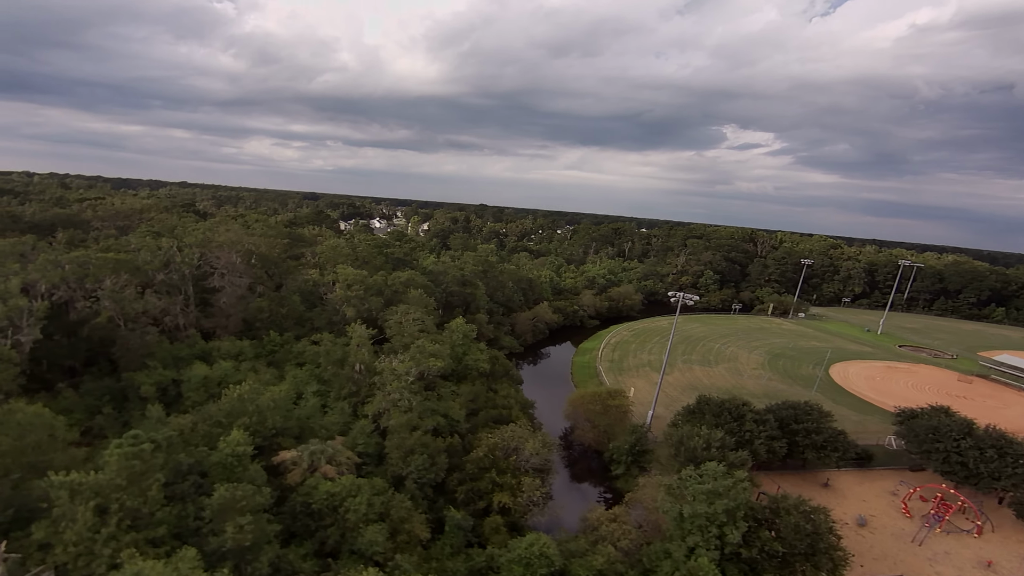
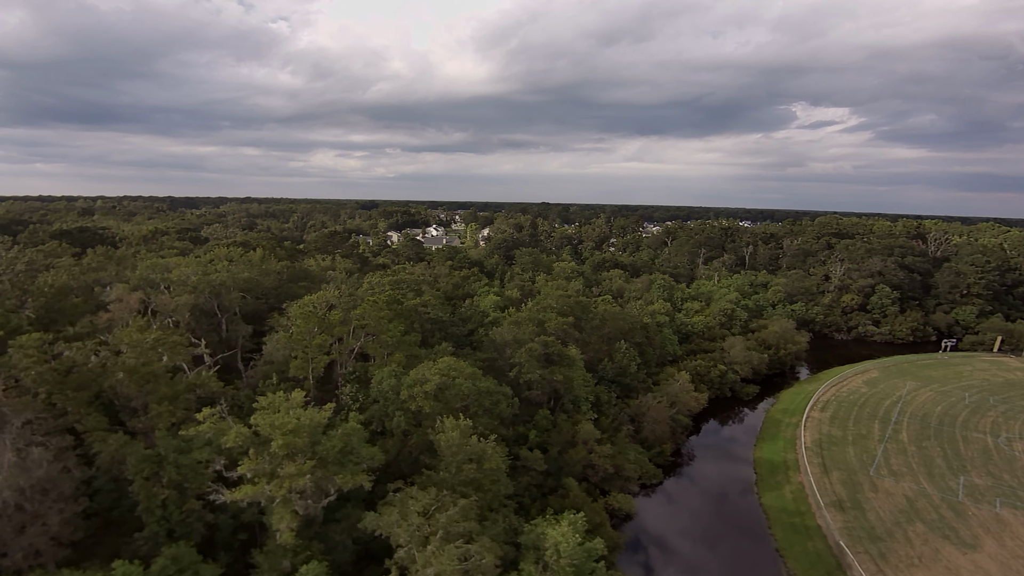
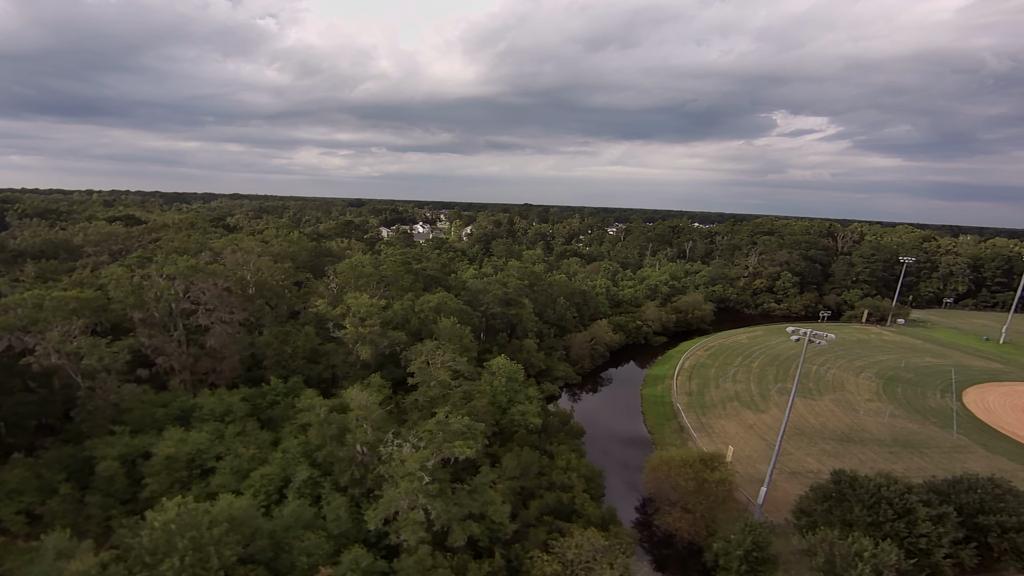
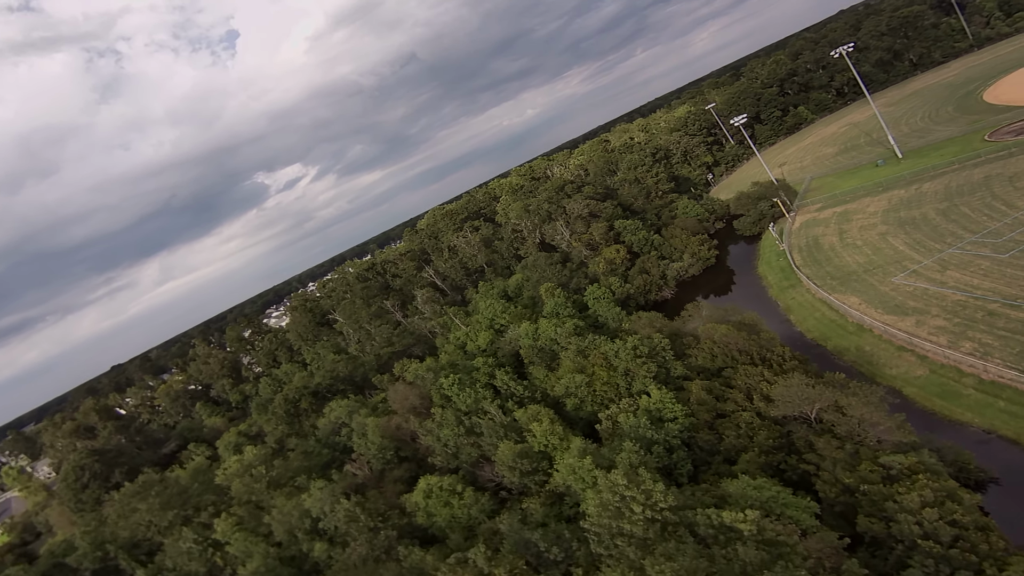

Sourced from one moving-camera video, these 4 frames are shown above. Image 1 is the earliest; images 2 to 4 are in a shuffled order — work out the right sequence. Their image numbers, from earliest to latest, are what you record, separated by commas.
3, 2, 4
